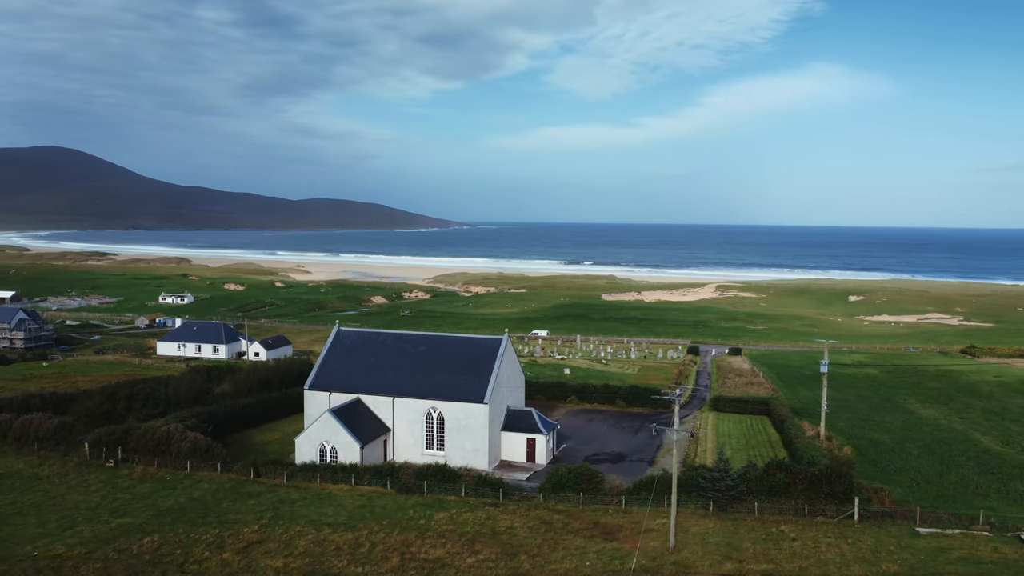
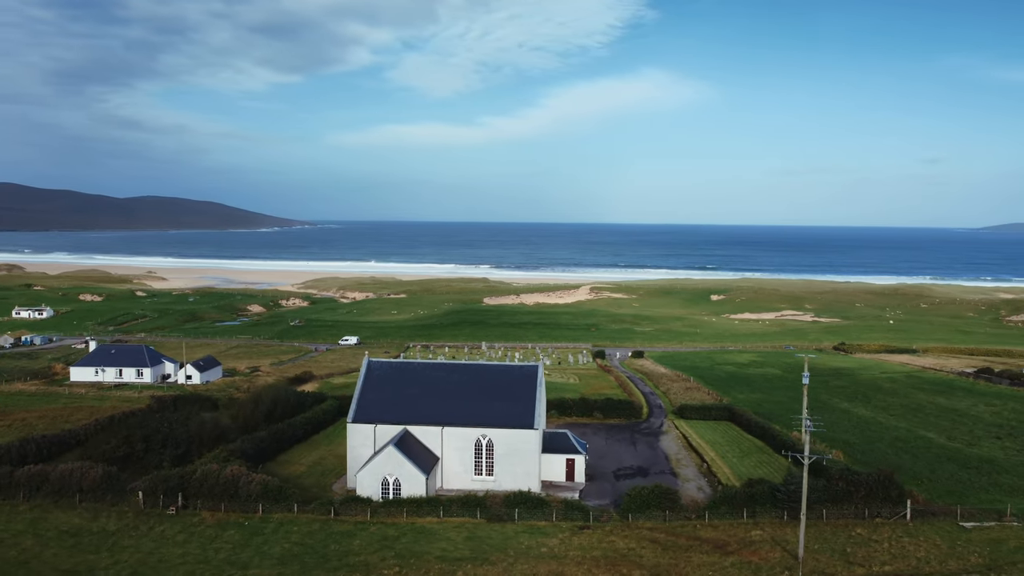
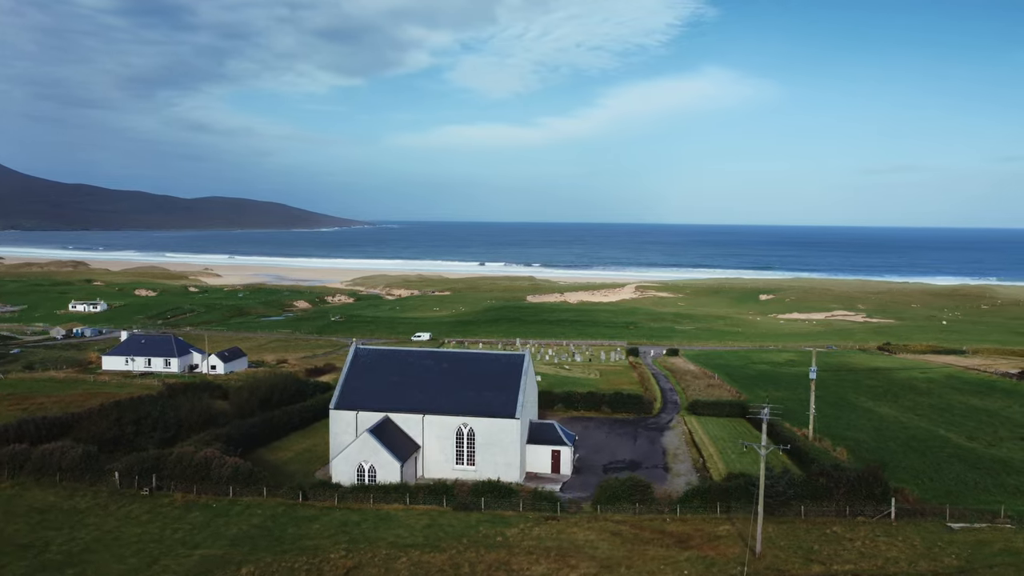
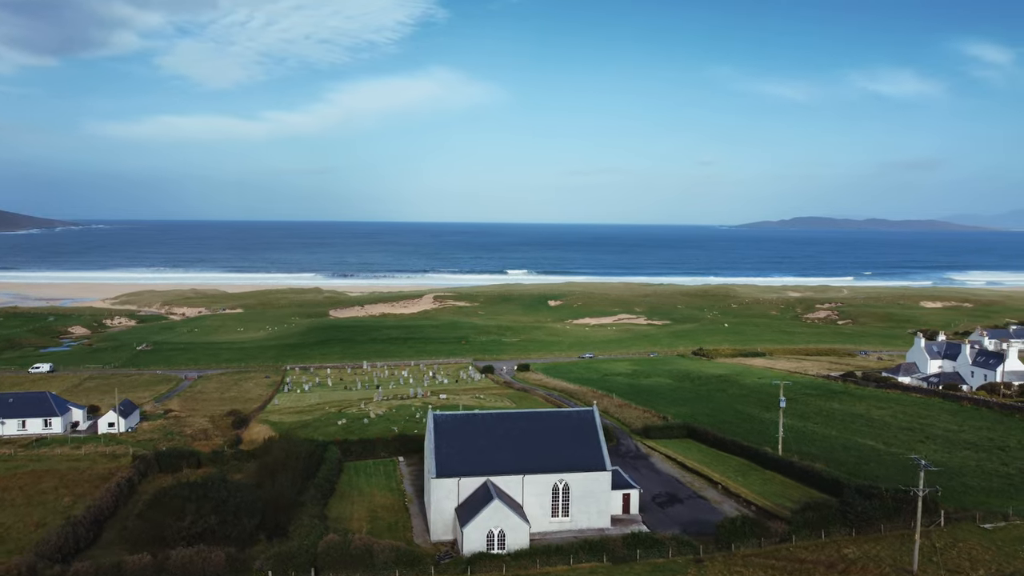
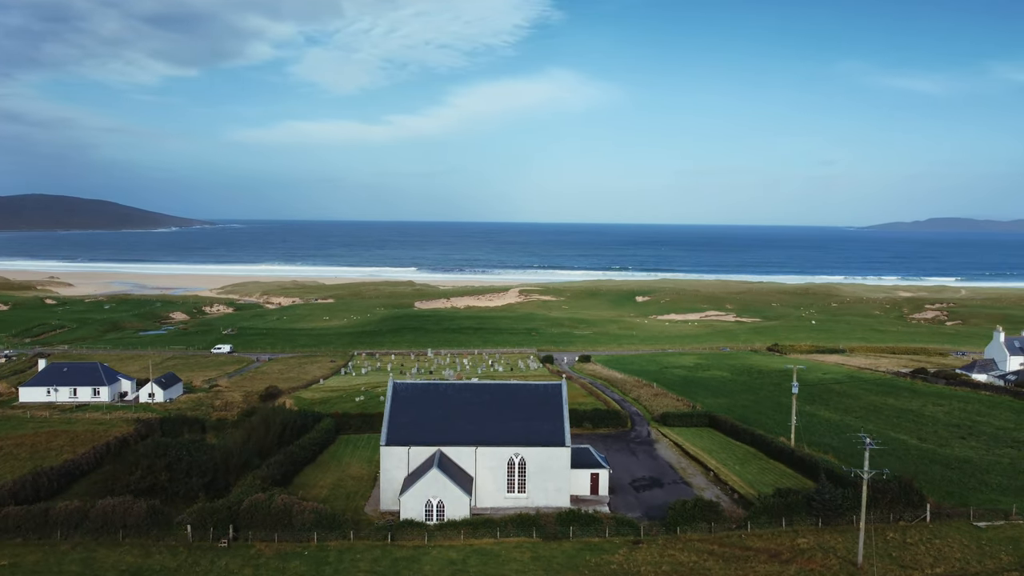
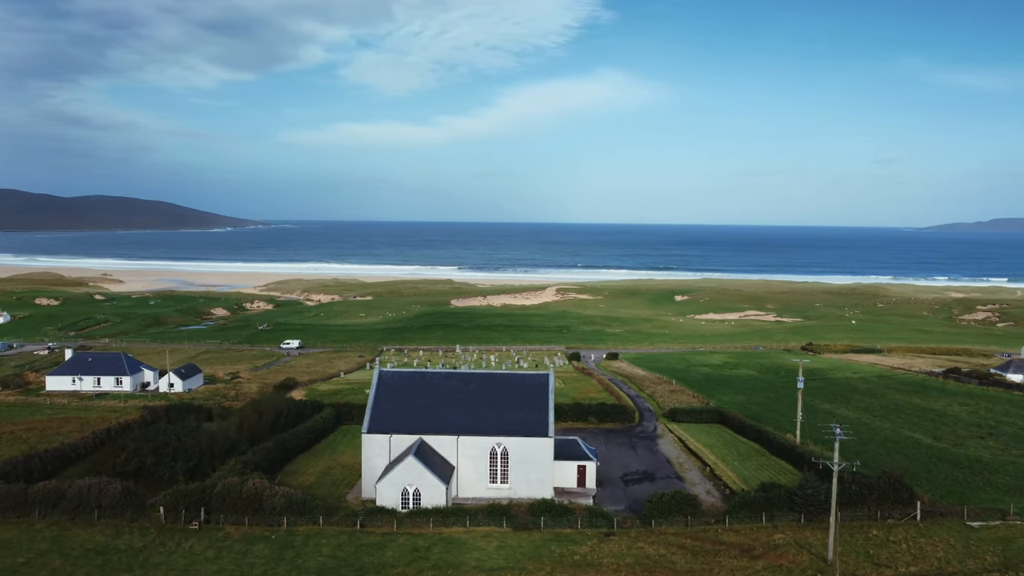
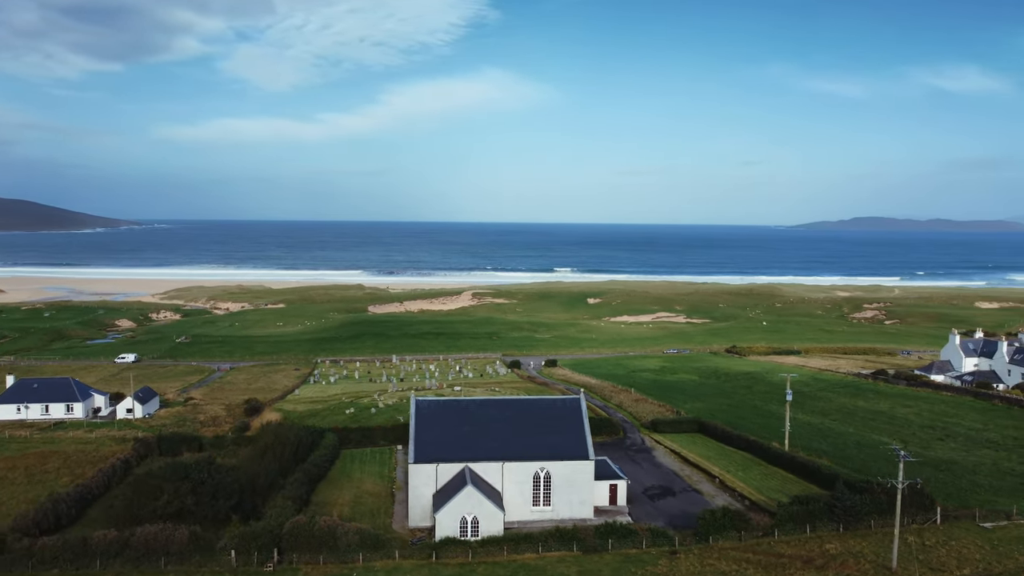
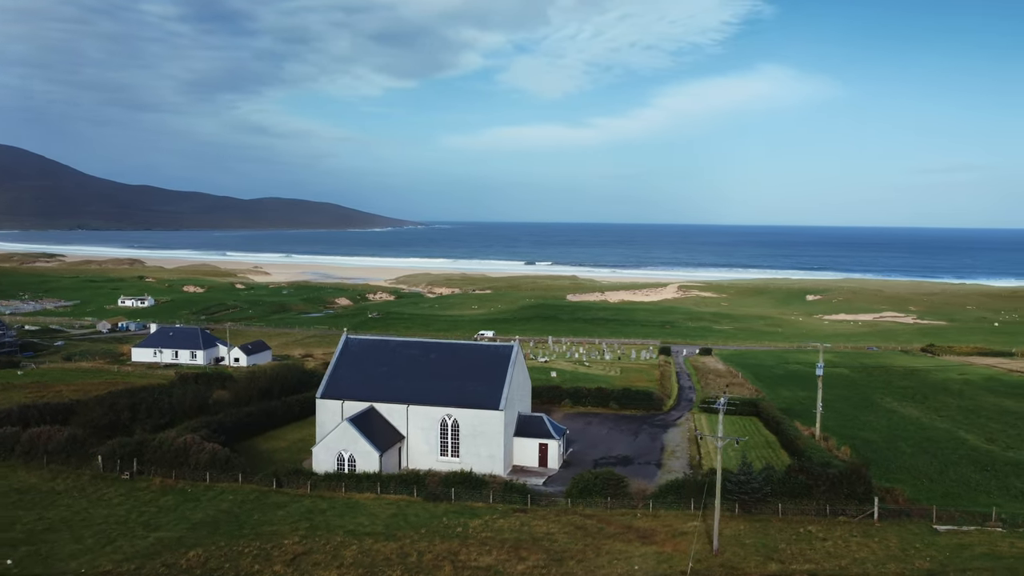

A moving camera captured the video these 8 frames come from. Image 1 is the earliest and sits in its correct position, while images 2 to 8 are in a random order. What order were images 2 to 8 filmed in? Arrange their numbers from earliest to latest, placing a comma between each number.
8, 3, 2, 6, 5, 7, 4
